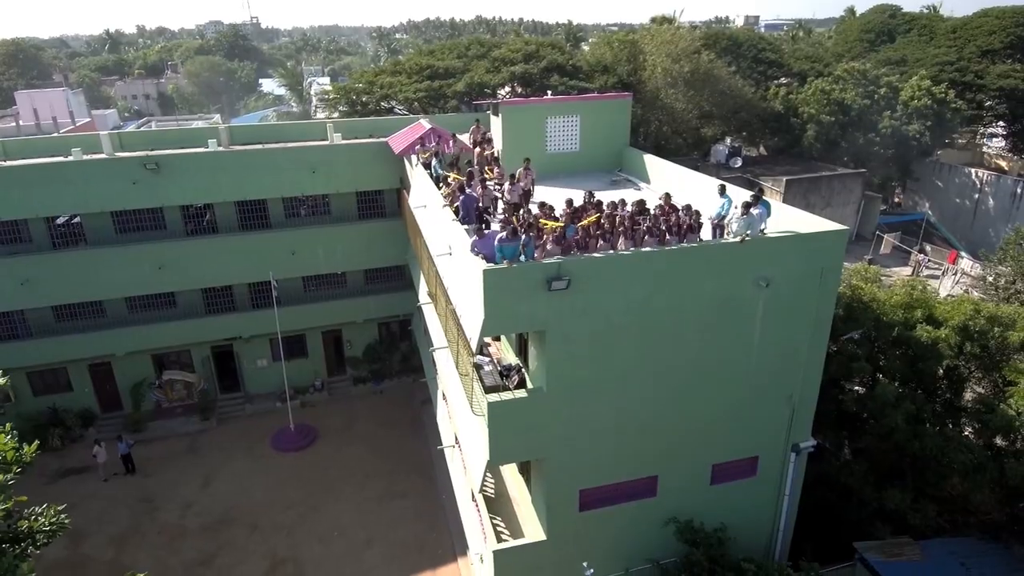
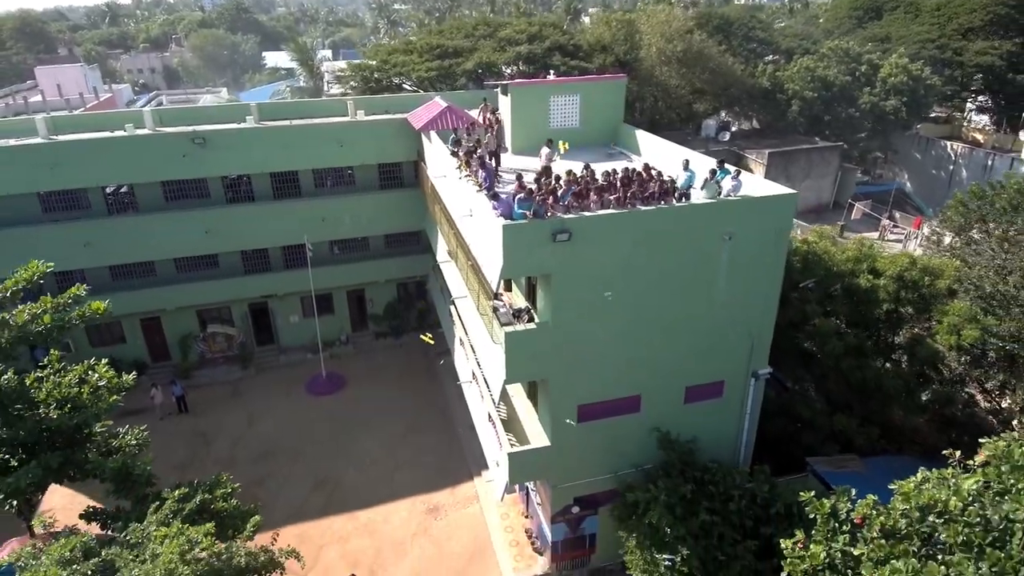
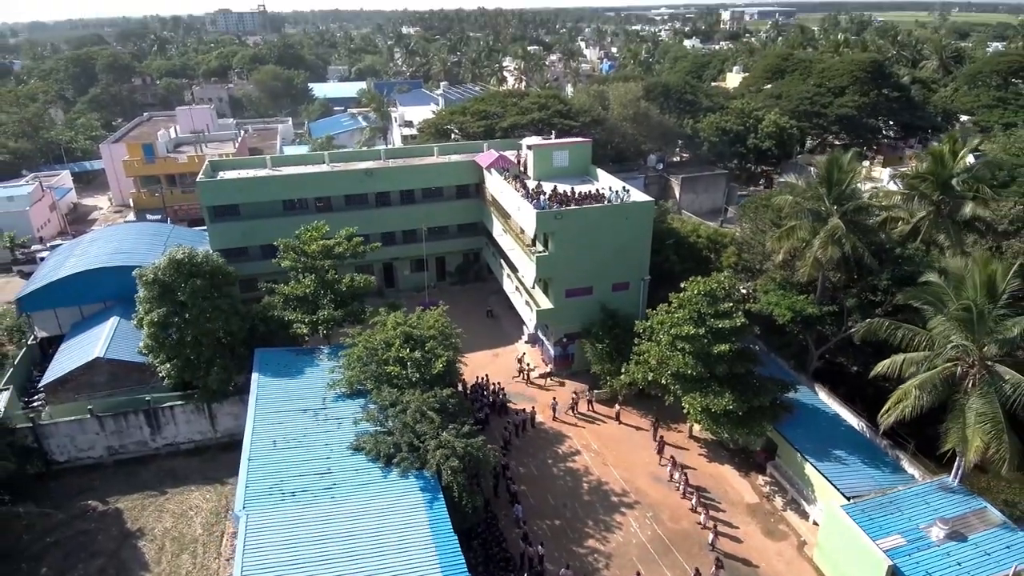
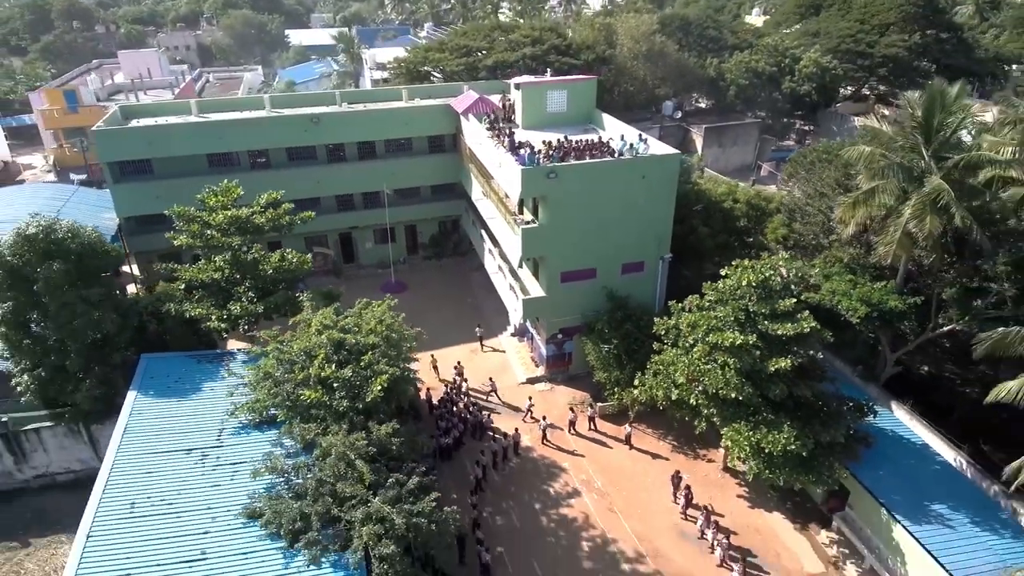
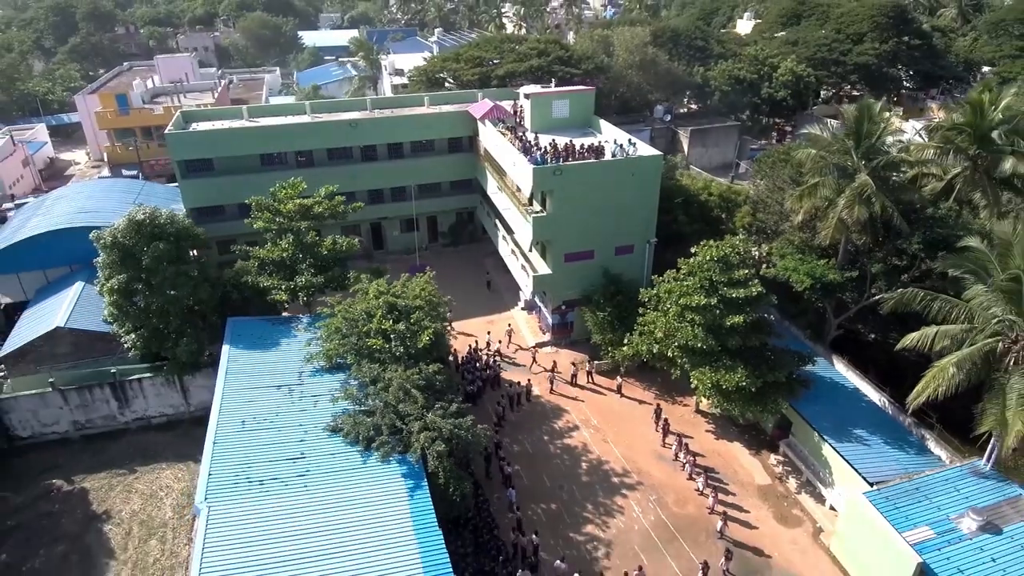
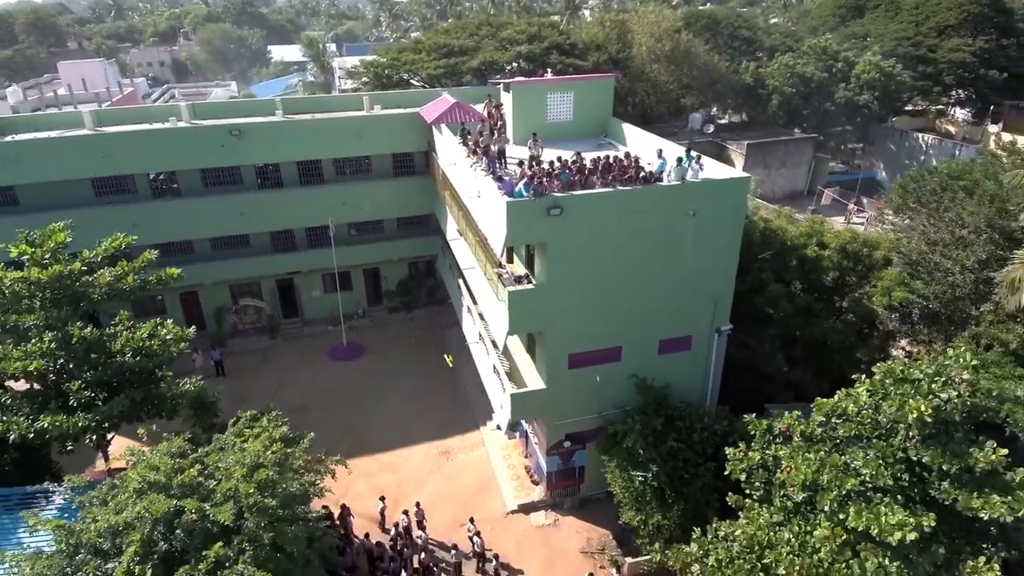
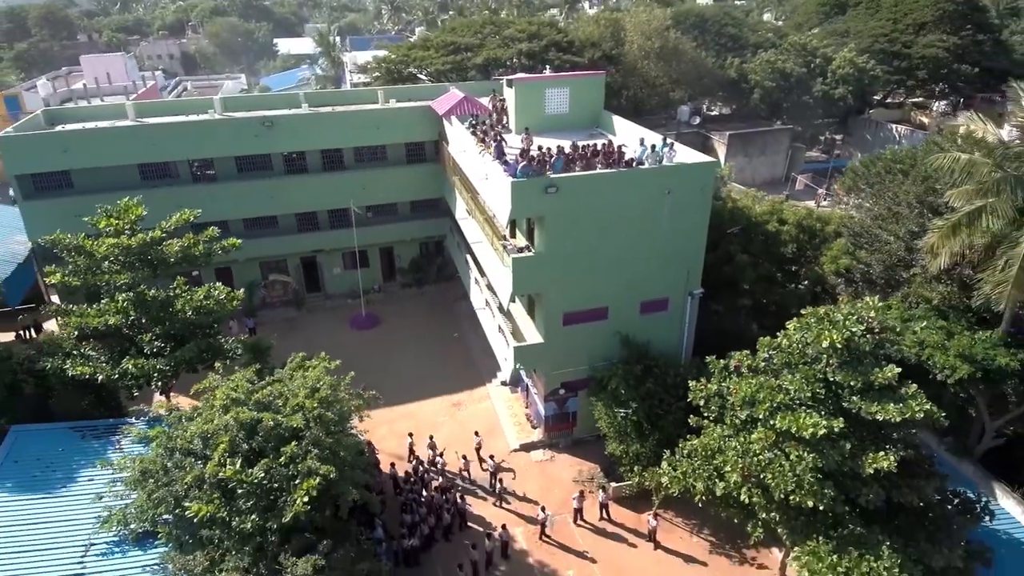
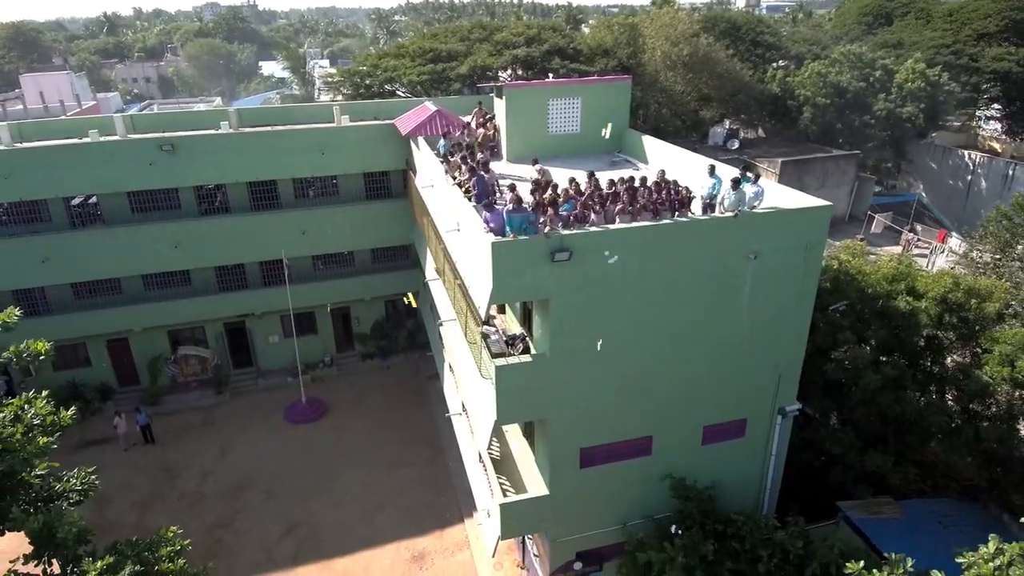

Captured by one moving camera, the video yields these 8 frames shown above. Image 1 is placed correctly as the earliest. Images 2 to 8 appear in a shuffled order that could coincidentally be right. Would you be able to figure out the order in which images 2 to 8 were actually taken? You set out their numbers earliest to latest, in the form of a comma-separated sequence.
8, 2, 6, 7, 4, 5, 3
